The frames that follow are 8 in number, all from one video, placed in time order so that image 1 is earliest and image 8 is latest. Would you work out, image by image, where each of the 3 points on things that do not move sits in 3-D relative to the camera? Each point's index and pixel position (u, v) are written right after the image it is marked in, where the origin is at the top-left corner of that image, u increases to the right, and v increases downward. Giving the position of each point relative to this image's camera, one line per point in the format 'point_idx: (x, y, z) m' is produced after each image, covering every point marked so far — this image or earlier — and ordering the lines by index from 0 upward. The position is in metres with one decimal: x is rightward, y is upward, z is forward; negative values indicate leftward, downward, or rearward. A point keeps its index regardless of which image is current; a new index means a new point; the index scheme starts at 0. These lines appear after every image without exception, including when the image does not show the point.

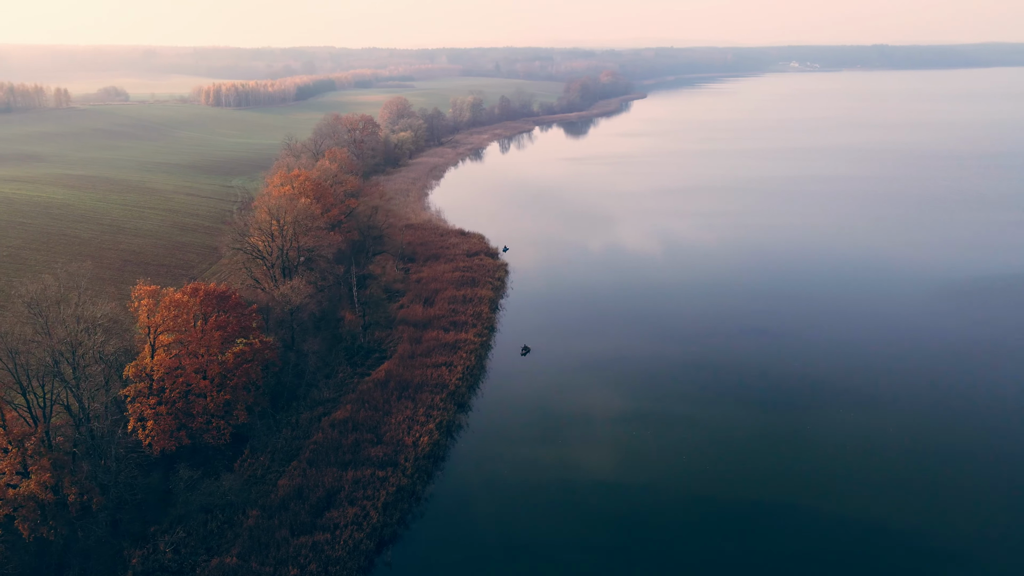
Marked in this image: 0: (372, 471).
0: (-4.4, -5.6, +16.3) m
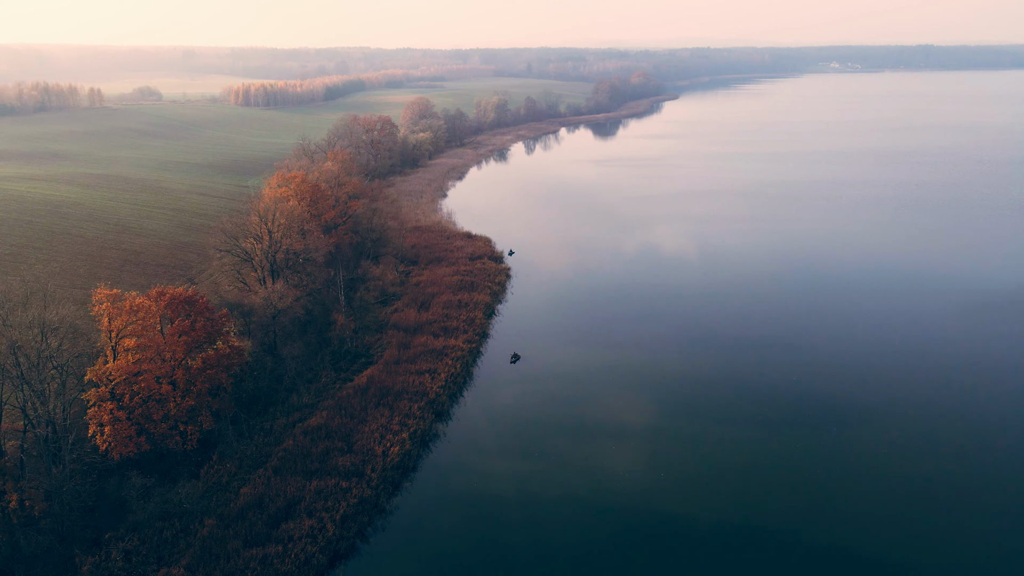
0: (-5.4, -5.8, +16.1) m
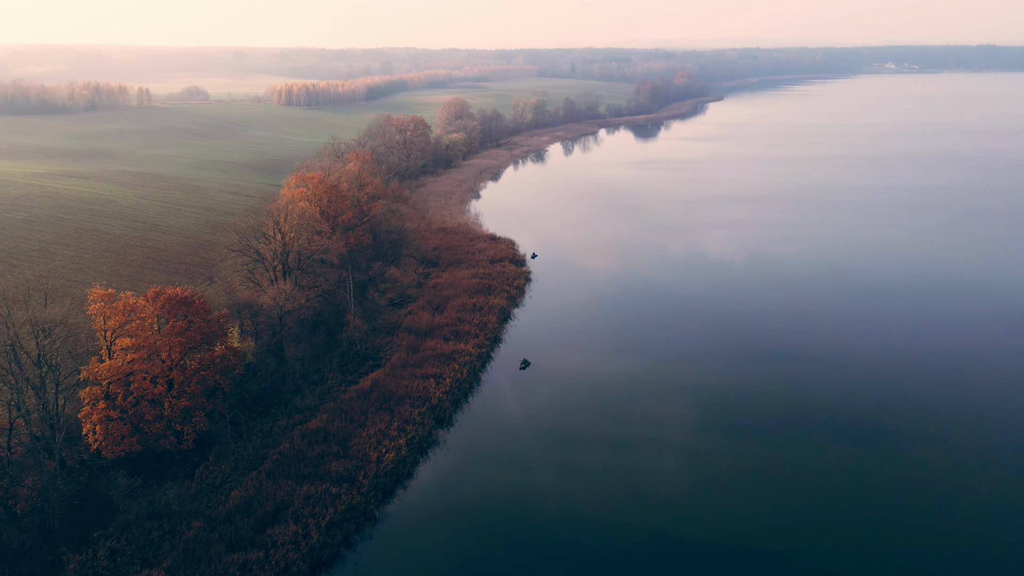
0: (-5.6, -6.0, +15.9) m
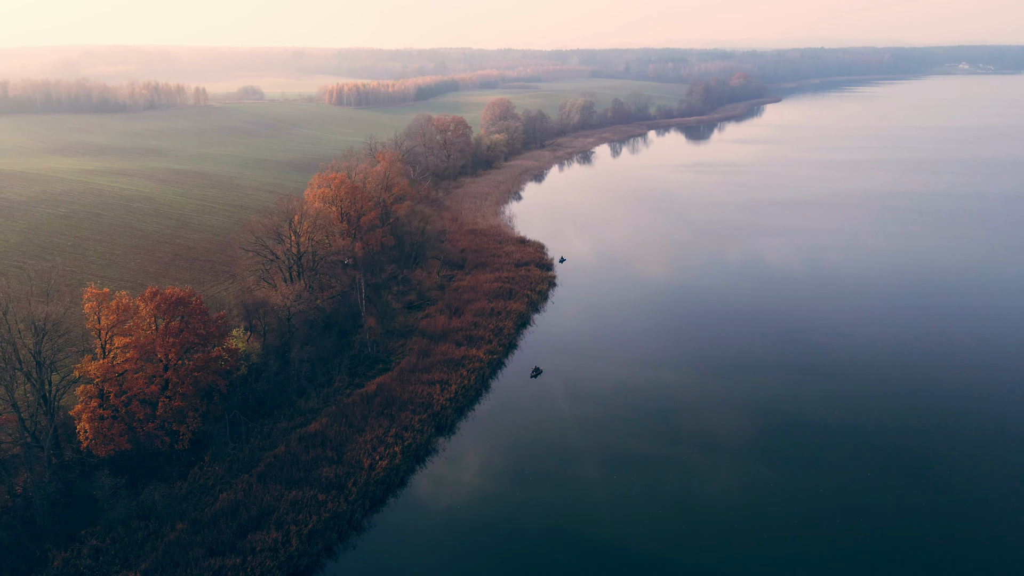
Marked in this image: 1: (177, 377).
0: (-5.9, -6.1, +15.7) m
1: (-9.8, -2.6, +15.6) m
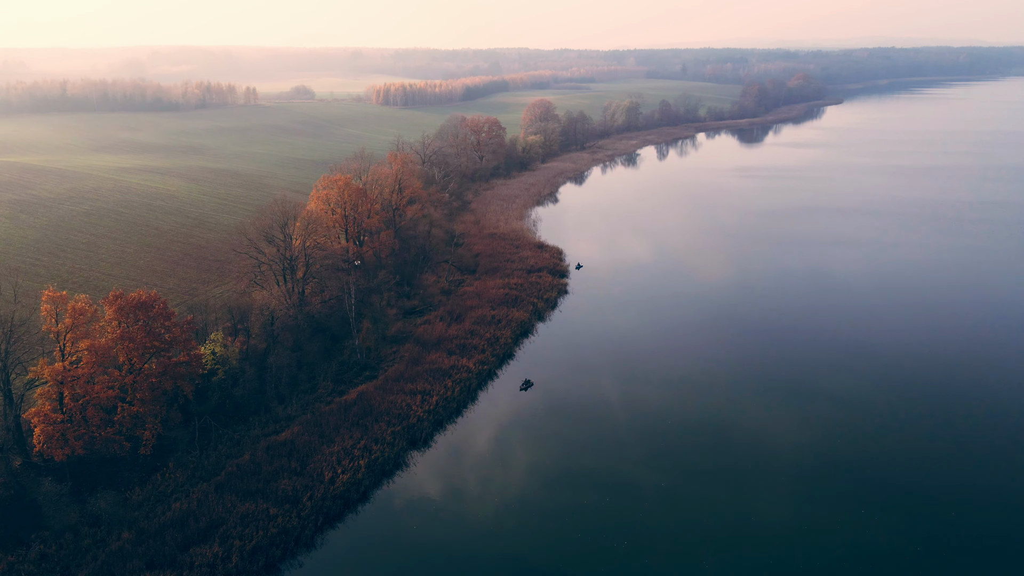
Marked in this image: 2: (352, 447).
0: (-7.1, -6.4, +15.5) m
1: (-11.0, -2.7, +15.6) m
2: (-5.6, -5.6, +18.7) m
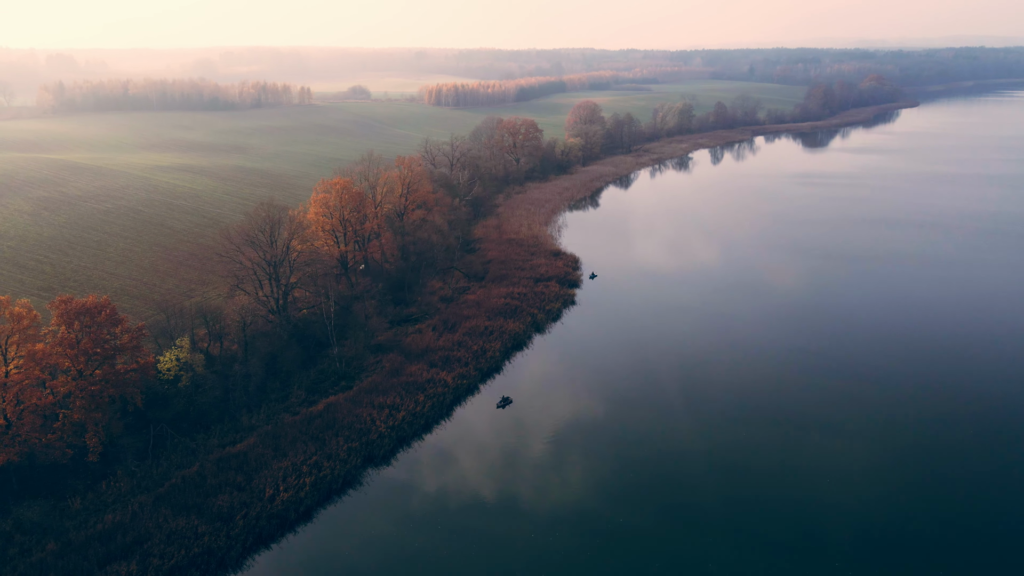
0: (-9.0, -6.8, +15.2) m
1: (-12.7, -3.0, +15.7) m
2: (-7.2, -6.0, +18.3) m
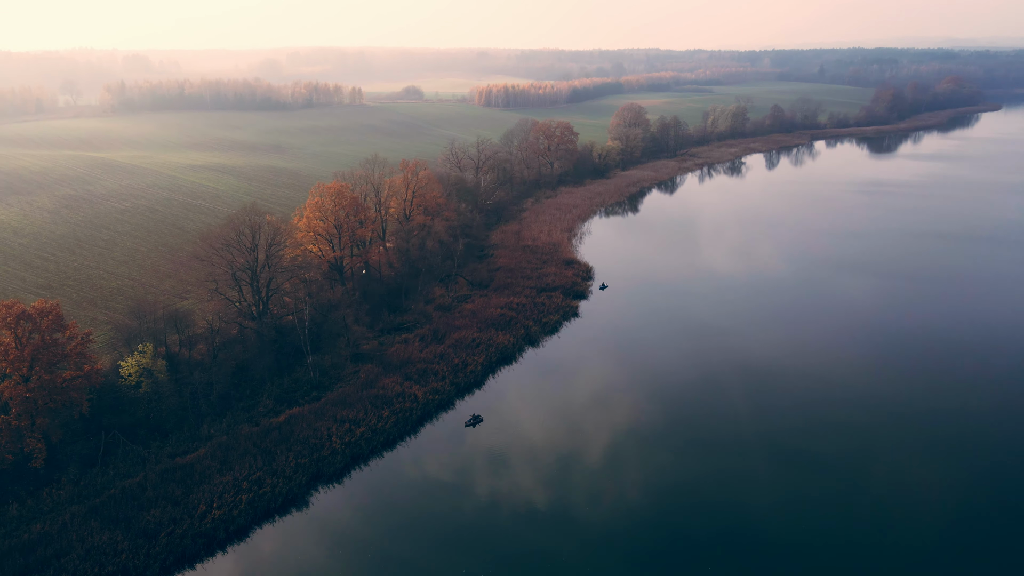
0: (-11.1, -7.1, +15.1) m
1: (-14.6, -3.2, +15.8) m
2: (-9.0, -6.5, +18.1) m
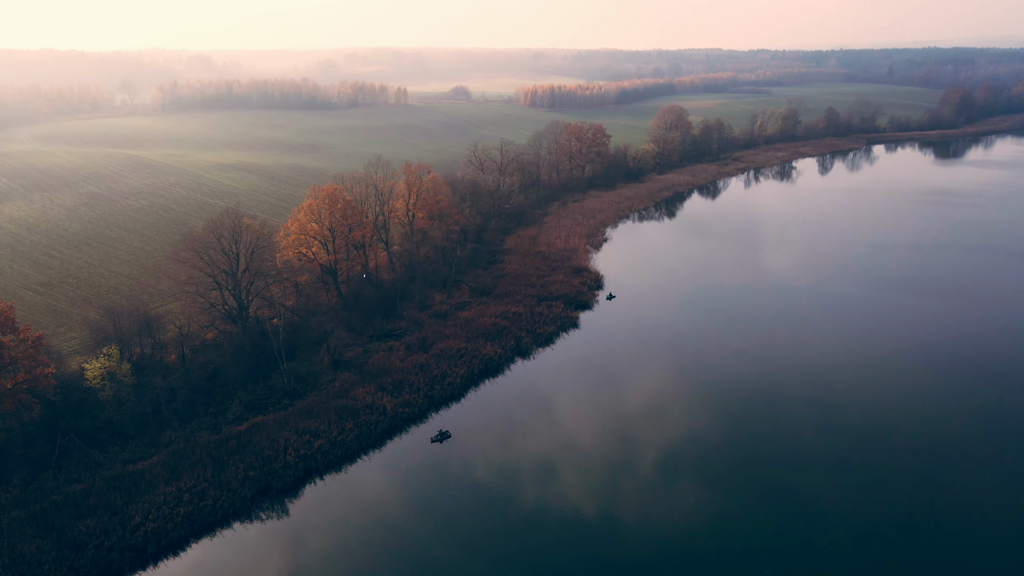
0: (-13.1, -7.4, +15.2) m
1: (-16.4, -3.4, +16.1) m
2: (-10.8, -6.8, +17.9) m
